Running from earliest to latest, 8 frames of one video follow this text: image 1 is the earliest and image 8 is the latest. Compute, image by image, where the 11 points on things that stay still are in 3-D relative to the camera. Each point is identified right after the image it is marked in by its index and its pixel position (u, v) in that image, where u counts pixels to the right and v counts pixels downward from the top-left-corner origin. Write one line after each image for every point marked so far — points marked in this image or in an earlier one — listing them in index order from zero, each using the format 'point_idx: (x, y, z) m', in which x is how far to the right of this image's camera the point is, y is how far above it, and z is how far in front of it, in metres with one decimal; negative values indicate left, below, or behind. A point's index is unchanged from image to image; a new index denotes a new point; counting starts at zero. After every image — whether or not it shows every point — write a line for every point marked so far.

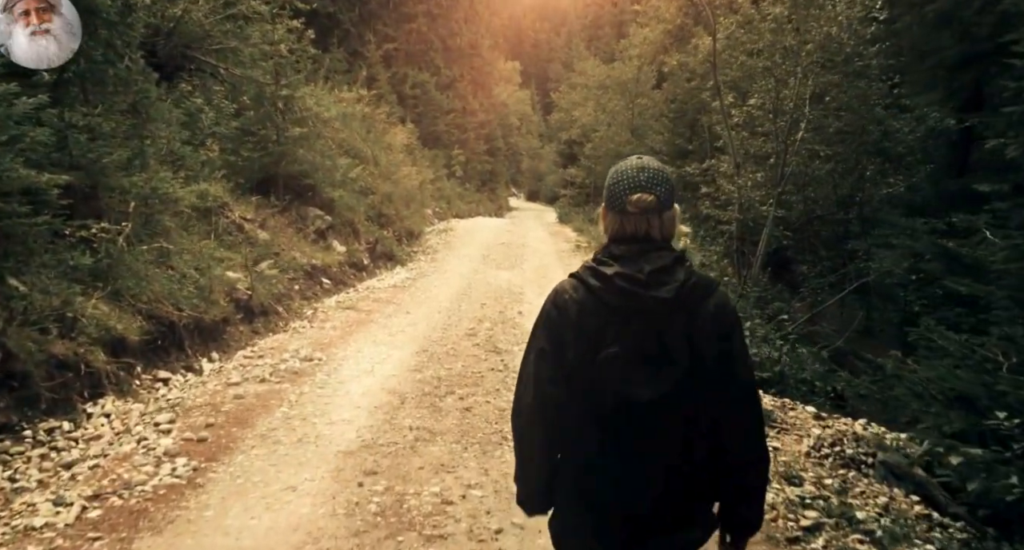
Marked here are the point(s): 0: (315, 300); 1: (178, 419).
0: (-3.1, -0.4, +9.9) m
1: (-2.4, -1.0, +4.4) m
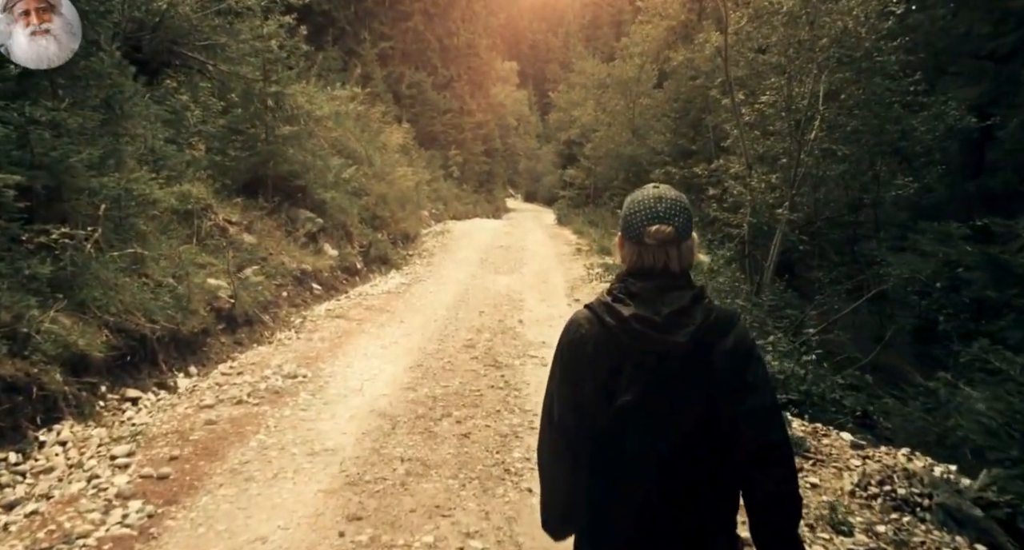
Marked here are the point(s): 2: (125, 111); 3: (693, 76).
0: (-3.1, -0.5, +9.4) m
1: (-2.3, -1.1, +3.9) m
2: (-4.7, +2.0, +7.5) m
3: (+5.1, +5.5, +17.4) m
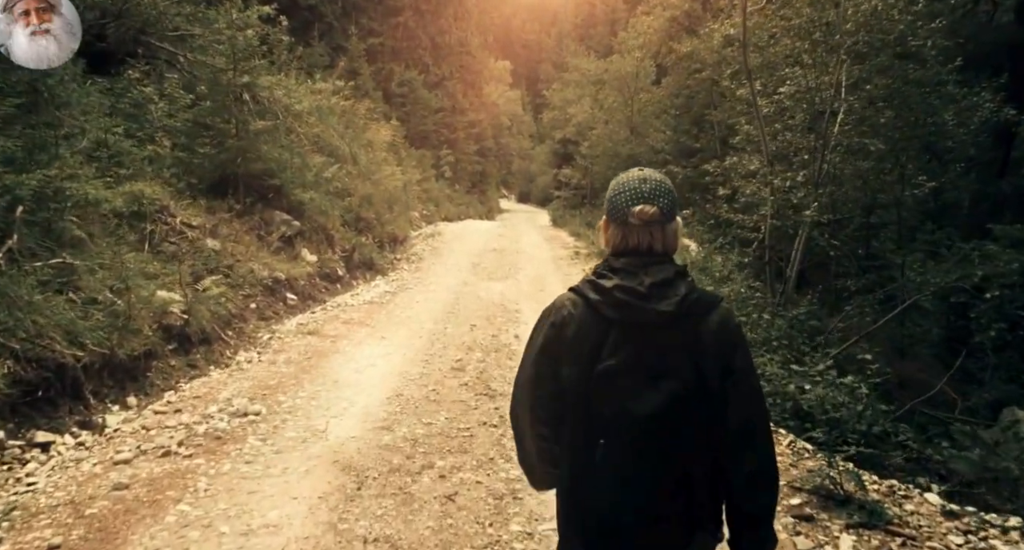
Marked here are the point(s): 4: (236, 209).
0: (-3.2, -0.6, +8.4) m
1: (-2.3, -1.2, +2.9) m
2: (-4.7, +1.9, +6.5) m
3: (+5.0, +5.4, +16.5) m
4: (-4.6, +1.1, +10.3) m
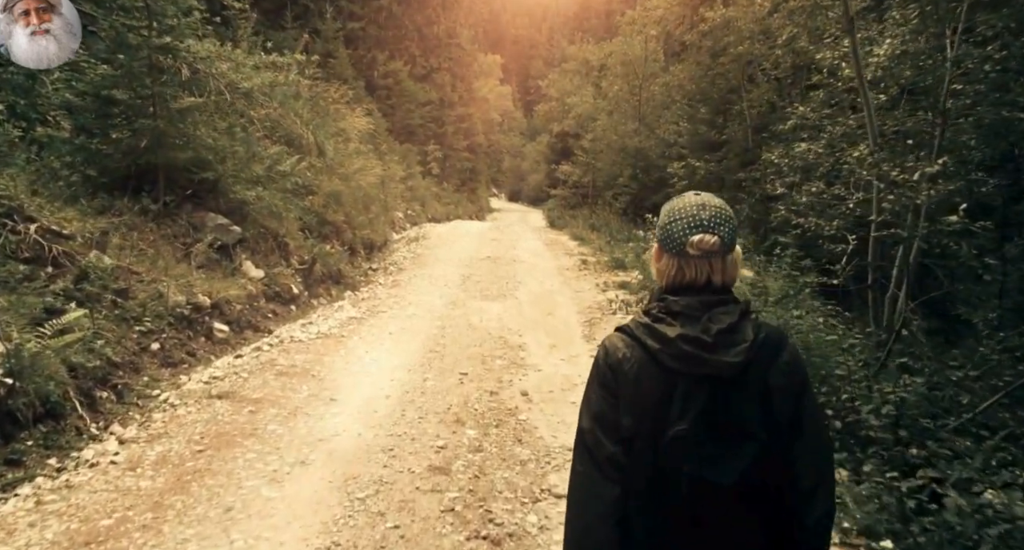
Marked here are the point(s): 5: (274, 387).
0: (-3.1, -0.9, +6.0) m
1: (-2.2, -1.5, +0.5) m
2: (-4.7, +1.6, +4.1) m
3: (+4.9, +5.1, +14.2) m
4: (-4.5, +0.8, +7.9) m
5: (-2.1, -1.0, +5.3) m
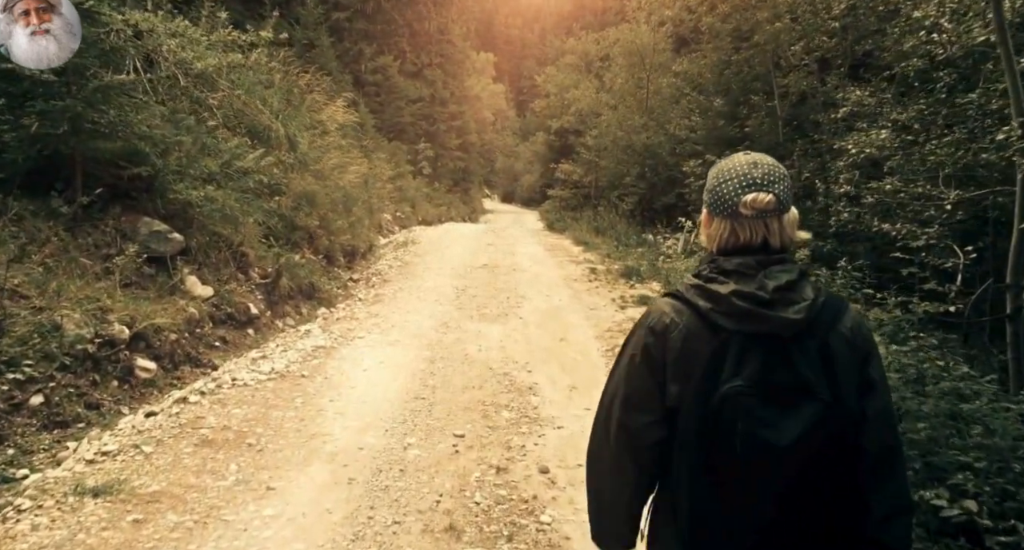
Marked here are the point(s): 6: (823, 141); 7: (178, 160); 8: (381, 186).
0: (-3.0, -1.1, +4.4) m
1: (-2.0, -1.7, -1.1) m
2: (-4.6, +1.4, +2.5) m
3: (+4.8, +4.9, +12.7) m
4: (-4.5, +0.6, +6.3) m
5: (-2.0, -1.1, +3.7) m
6: (+5.1, +2.2, +10.2) m
7: (-4.1, +1.4, +7.6) m
8: (-3.6, +2.5, +17.2) m
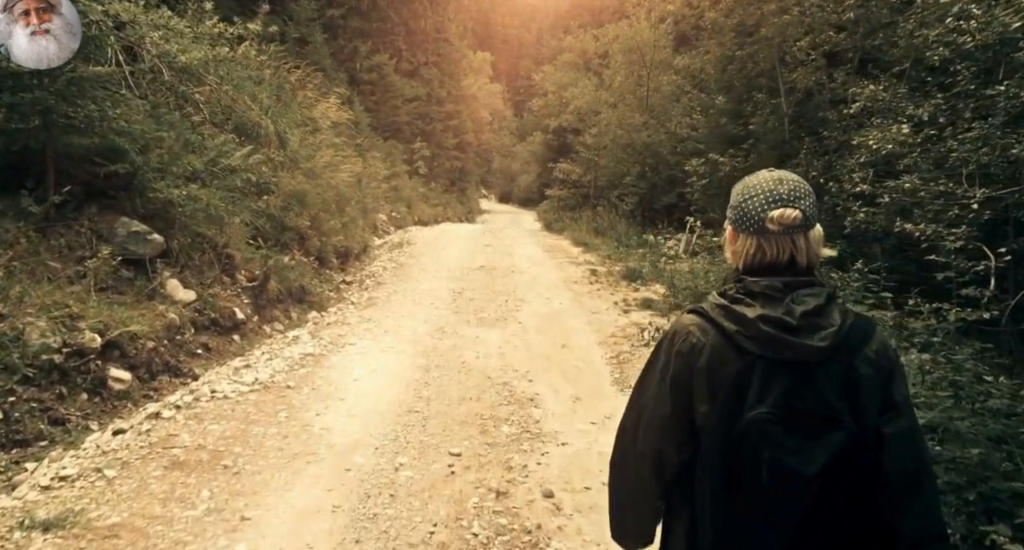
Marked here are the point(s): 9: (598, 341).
0: (-3.0, -1.1, +4.0) m
1: (-2.0, -1.7, -1.4) m
2: (-4.5, +1.4, +2.1) m
3: (+4.8, +4.9, +12.4) m
4: (-4.5, +0.6, +5.9) m
5: (-1.9, -1.2, +3.4) m
6: (+5.0, +2.1, +9.9) m
7: (-4.1, +1.4, +7.2) m
8: (-3.7, +2.4, +16.8) m
9: (+1.0, -0.7, +7.1) m
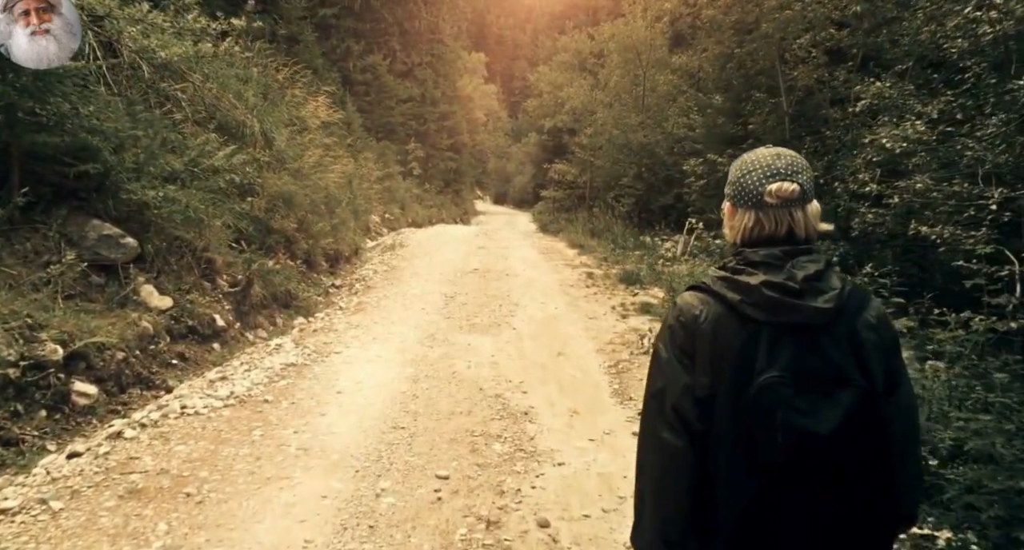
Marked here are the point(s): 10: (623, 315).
0: (-3.1, -1.2, +3.7) m
1: (-2.0, -1.7, -1.8) m
2: (-4.6, +1.3, +1.7) m
3: (+4.7, +4.8, +12.1) m
4: (-4.6, +0.5, +5.6) m
5: (-2.0, -1.2, +3.0) m
6: (+4.9, +2.1, +9.6) m
7: (-4.1, +1.3, +6.8) m
8: (-3.8, +2.3, +16.5) m
9: (+0.9, -0.8, +6.7) m
10: (+1.5, -0.5, +8.3) m
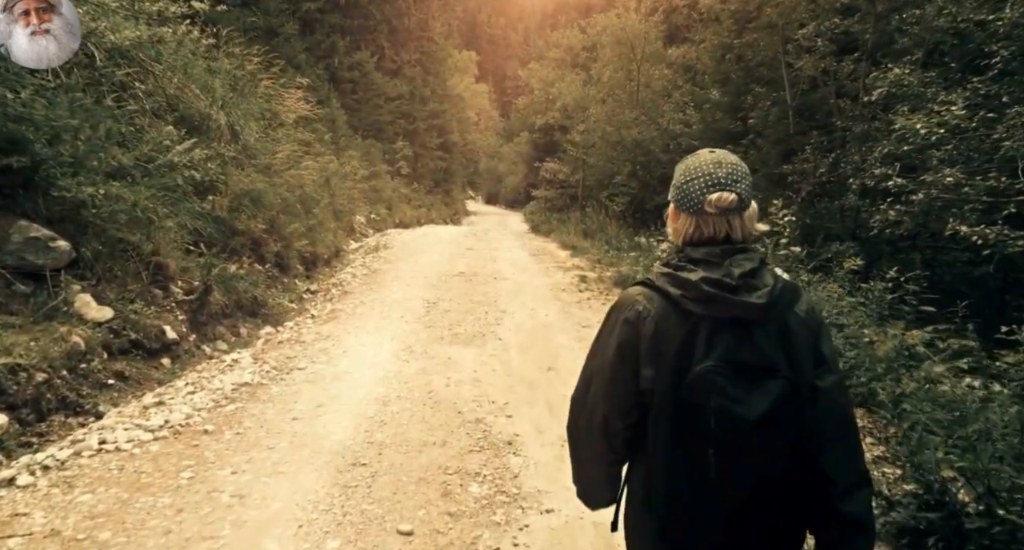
0: (-3.2, -1.3, +2.9) m
1: (-2.1, -1.8, -2.5) m
2: (-4.7, +1.2, +1.0) m
3: (+4.5, +4.8, +11.4) m
4: (-4.7, +0.5, +4.8) m
5: (-2.1, -1.3, +2.3) m
6: (+4.7, +2.1, +8.9) m
7: (-4.3, +1.2, +6.1) m
8: (-4.1, +2.3, +15.7) m
9: (+0.8, -0.9, +6.1) m
10: (+1.3, -0.6, +7.6) m
